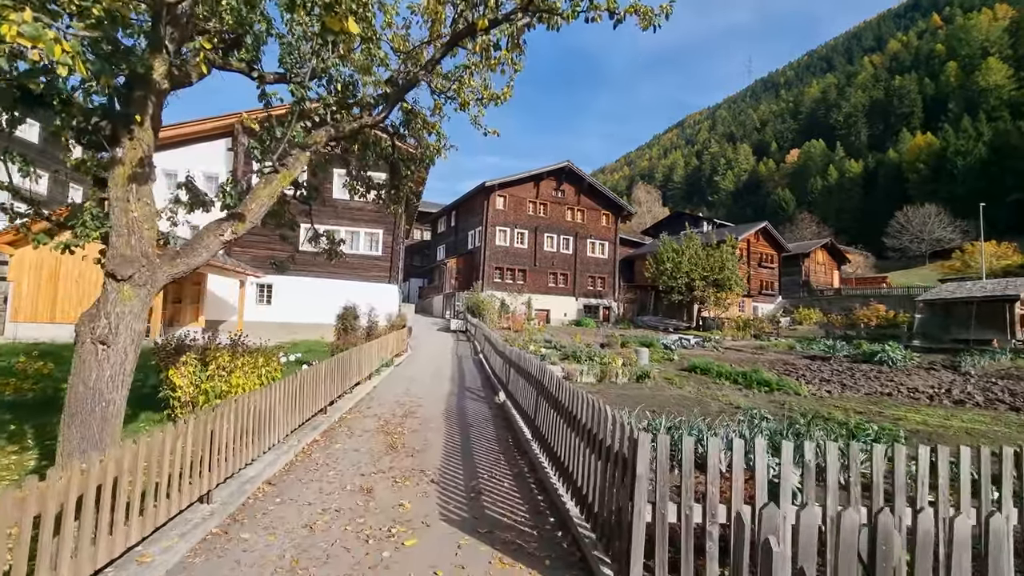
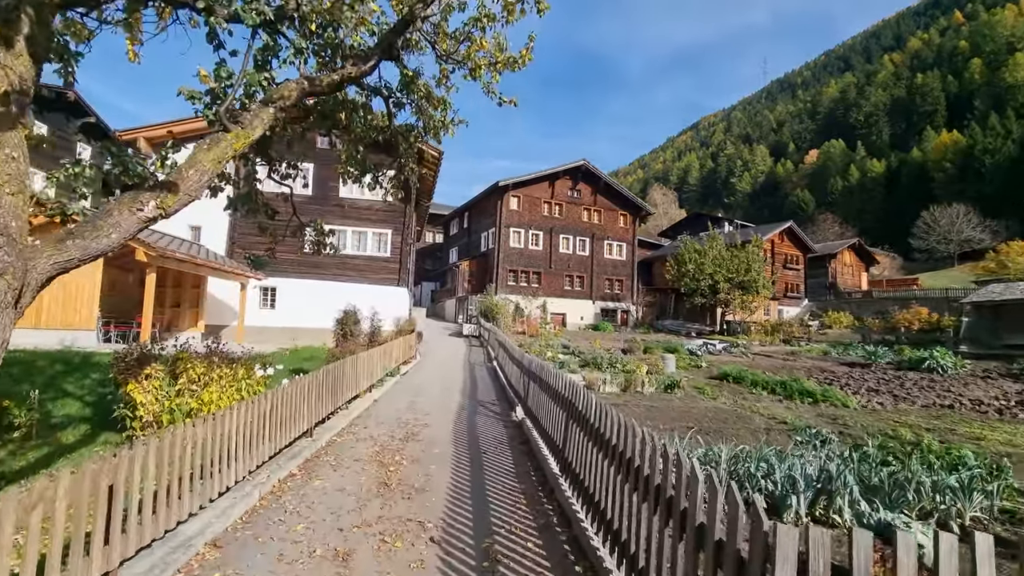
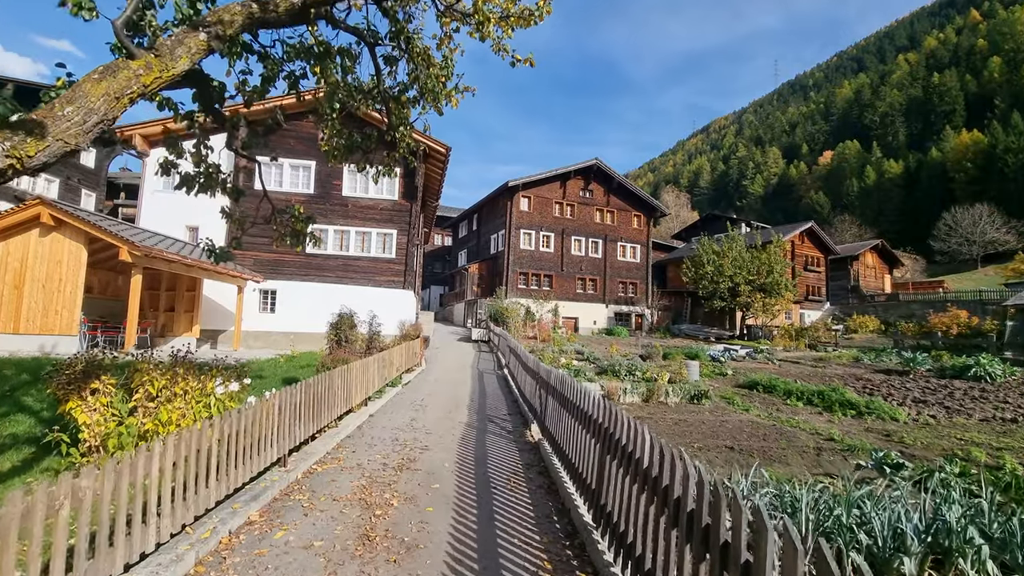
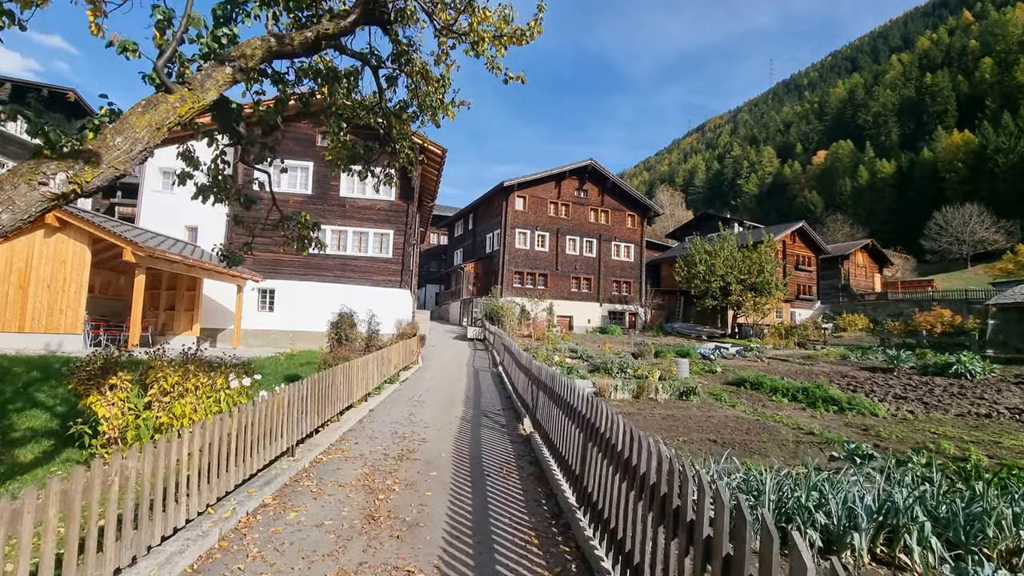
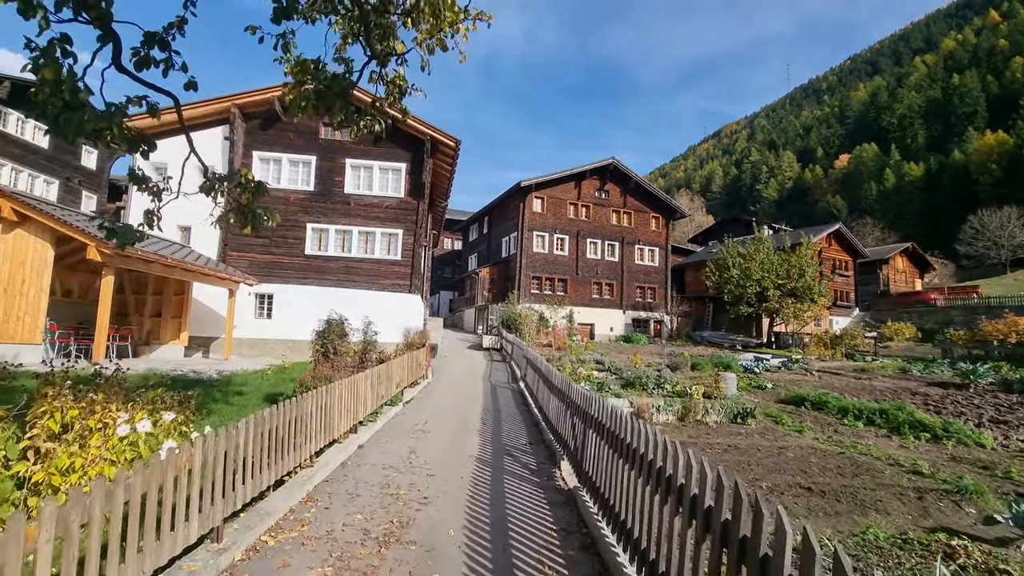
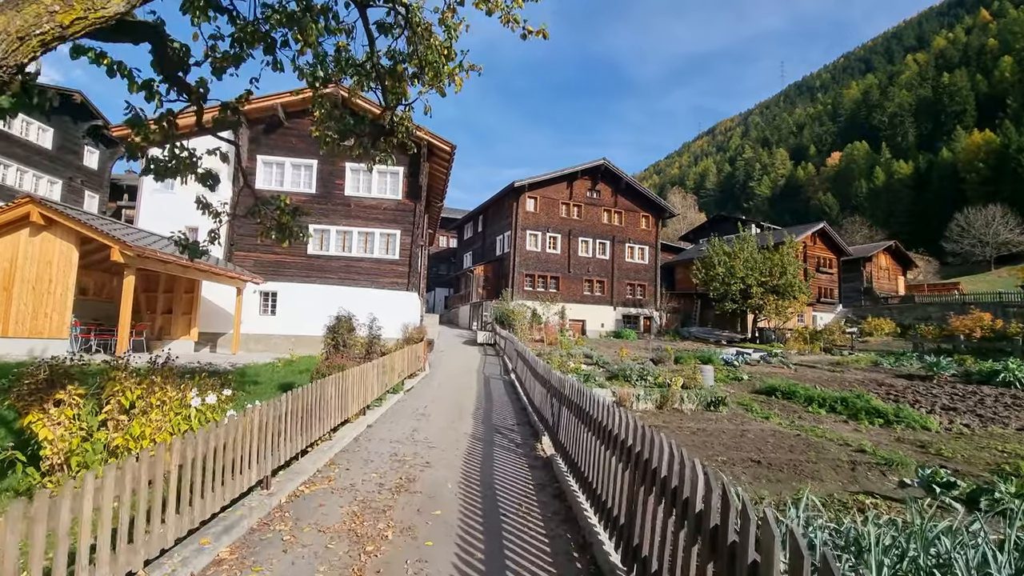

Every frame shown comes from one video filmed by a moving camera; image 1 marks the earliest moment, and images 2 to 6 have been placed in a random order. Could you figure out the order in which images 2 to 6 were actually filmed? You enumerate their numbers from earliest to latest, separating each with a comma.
2, 4, 3, 6, 5
